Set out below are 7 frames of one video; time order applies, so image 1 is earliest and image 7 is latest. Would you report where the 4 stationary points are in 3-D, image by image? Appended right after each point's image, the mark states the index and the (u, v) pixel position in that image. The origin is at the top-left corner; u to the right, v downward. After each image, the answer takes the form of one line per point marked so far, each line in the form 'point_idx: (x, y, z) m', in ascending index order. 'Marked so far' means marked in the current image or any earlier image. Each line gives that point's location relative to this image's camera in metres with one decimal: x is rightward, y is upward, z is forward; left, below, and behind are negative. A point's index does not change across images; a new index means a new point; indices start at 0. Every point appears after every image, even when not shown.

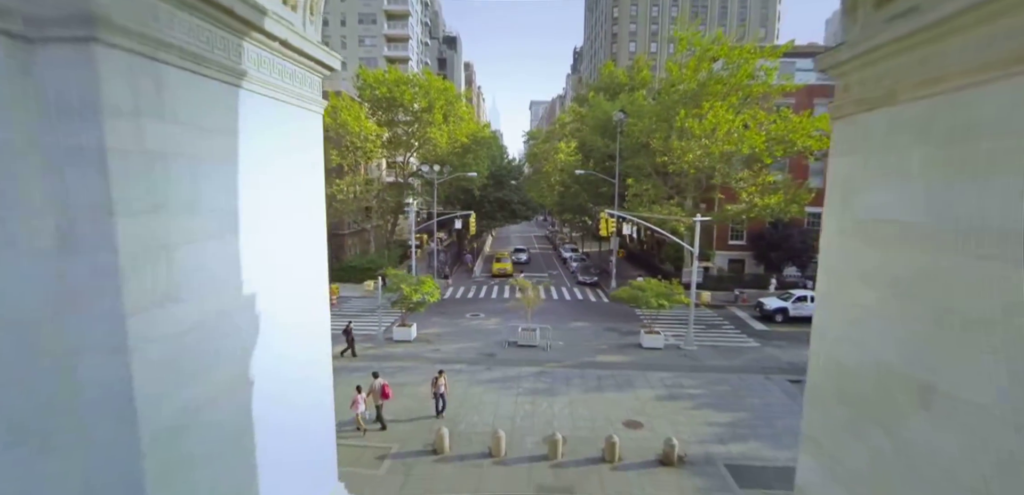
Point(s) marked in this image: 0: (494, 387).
0: (-0.4, -3.4, +10.9) m
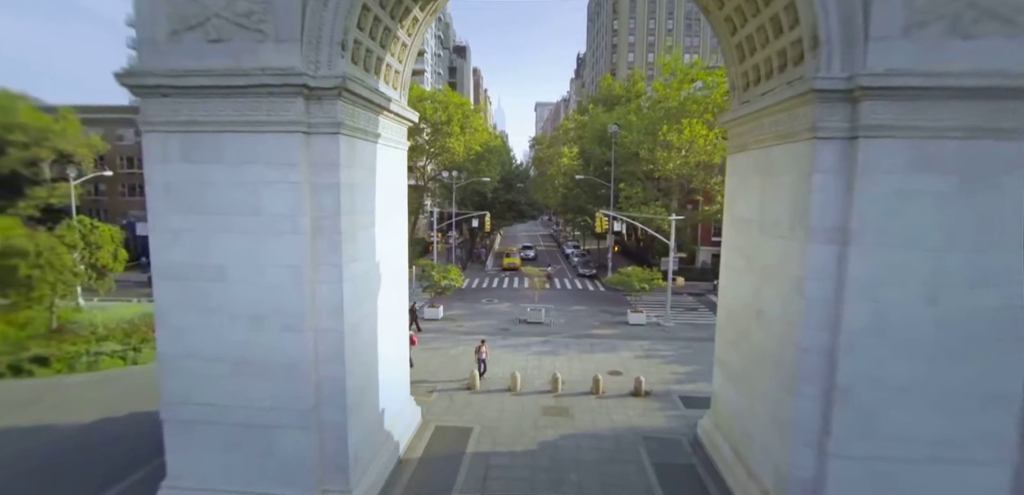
0: (-0.1, -3.2, +13.9) m
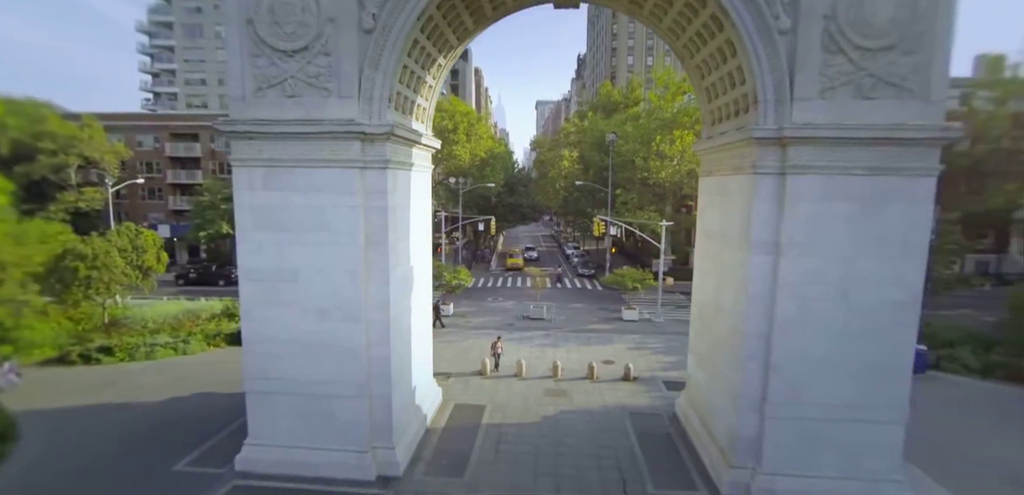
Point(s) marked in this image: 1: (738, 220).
0: (+0.1, -3.4, +15.5) m
1: (+3.9, +0.5, +7.5) m
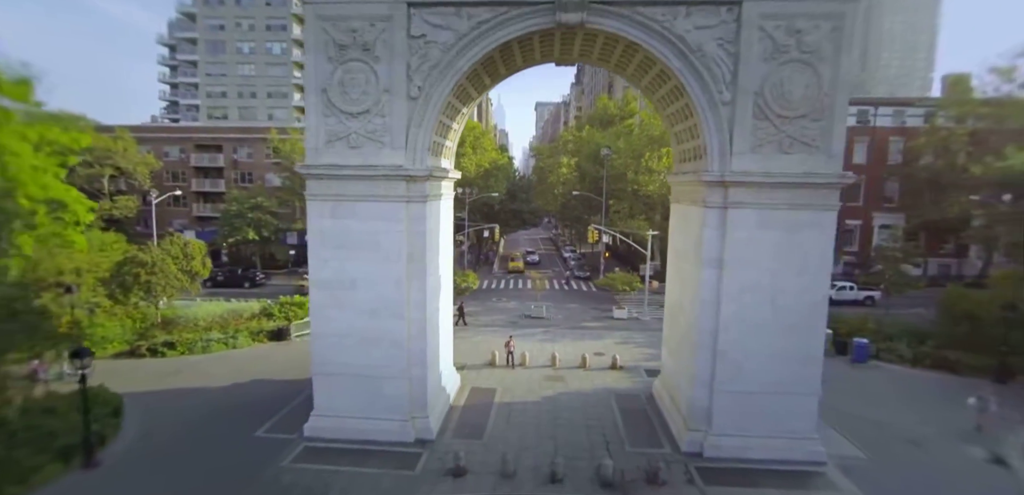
0: (+0.3, -3.7, +17.7) m
1: (+4.1, +0.1, +9.7) m
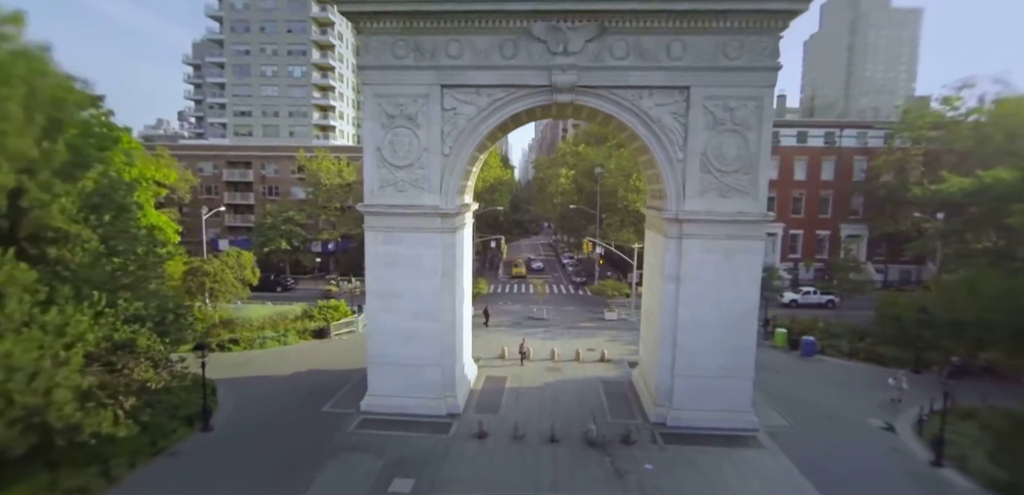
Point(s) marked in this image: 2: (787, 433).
0: (+0.5, -4.2, +20.8) m
1: (+4.3, -0.4, +12.8) m
2: (+7.8, -5.3, +12.4) m
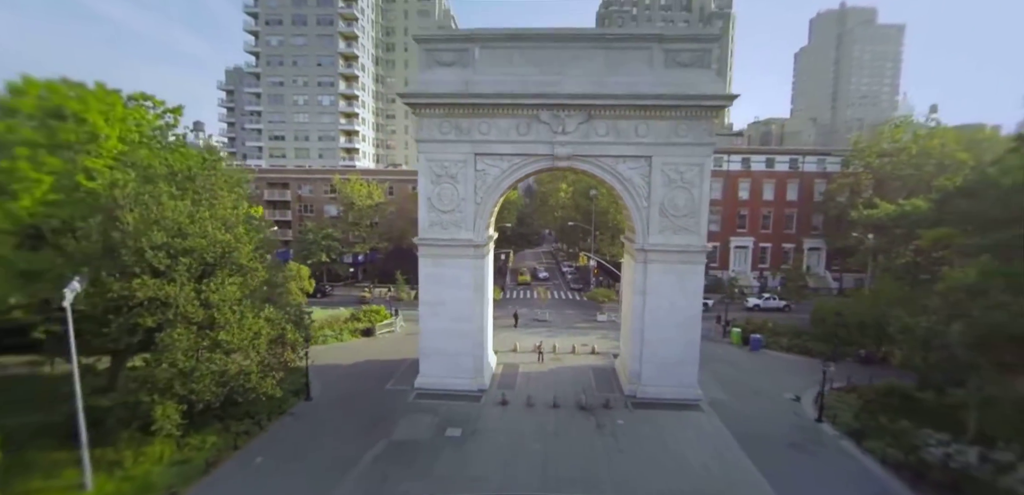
0: (+1.1, -5.1, +25.6) m
1: (+4.8, -1.3, +17.6) m
2: (+8.4, -6.1, +17.2) m
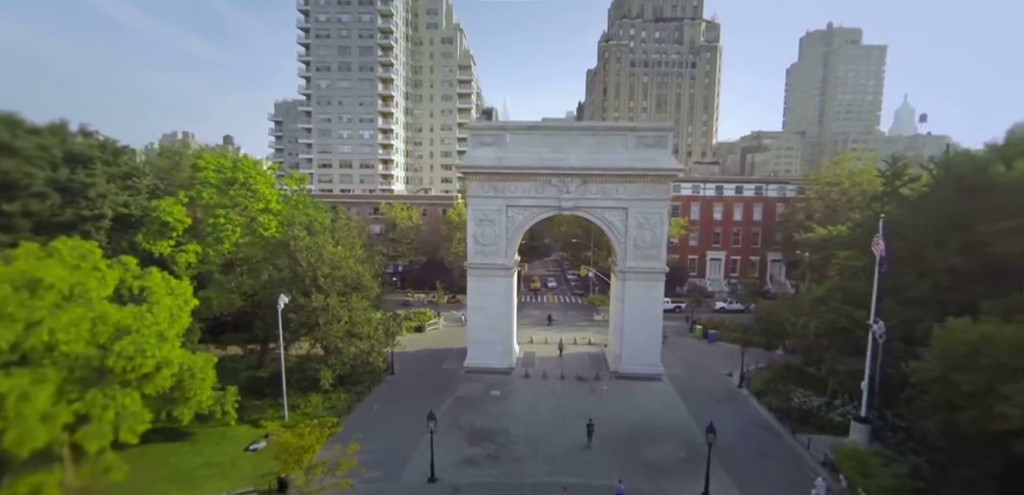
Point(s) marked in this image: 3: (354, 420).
0: (+2.3, -6.4, +33.4) m
1: (+6.0, -2.5, +25.4) m
2: (+9.5, -7.4, +24.9) m
3: (-7.1, -7.8, +19.7) m
